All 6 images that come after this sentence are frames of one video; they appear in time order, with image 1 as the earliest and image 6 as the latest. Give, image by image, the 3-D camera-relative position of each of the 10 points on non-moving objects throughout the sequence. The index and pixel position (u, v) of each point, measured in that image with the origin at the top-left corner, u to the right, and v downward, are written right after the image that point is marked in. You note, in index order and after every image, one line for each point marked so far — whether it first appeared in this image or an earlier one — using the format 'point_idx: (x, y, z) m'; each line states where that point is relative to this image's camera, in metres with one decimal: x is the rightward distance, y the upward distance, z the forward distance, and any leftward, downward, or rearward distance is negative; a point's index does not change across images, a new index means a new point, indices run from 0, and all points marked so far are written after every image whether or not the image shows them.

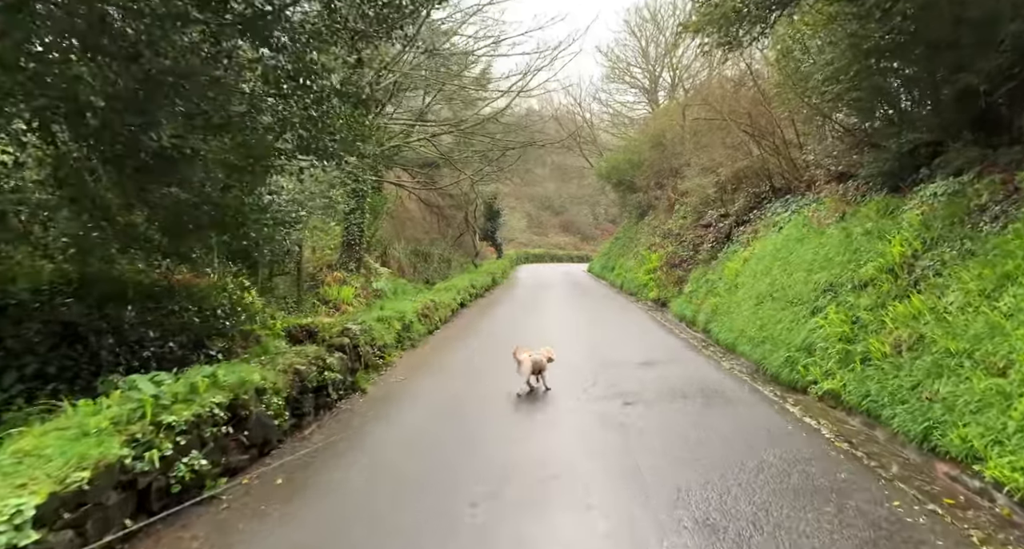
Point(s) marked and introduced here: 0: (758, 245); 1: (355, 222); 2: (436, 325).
0: (+4.9, +0.6, +13.1) m
1: (-4.0, +1.4, +16.7) m
2: (-1.5, -1.0, +12.8) m
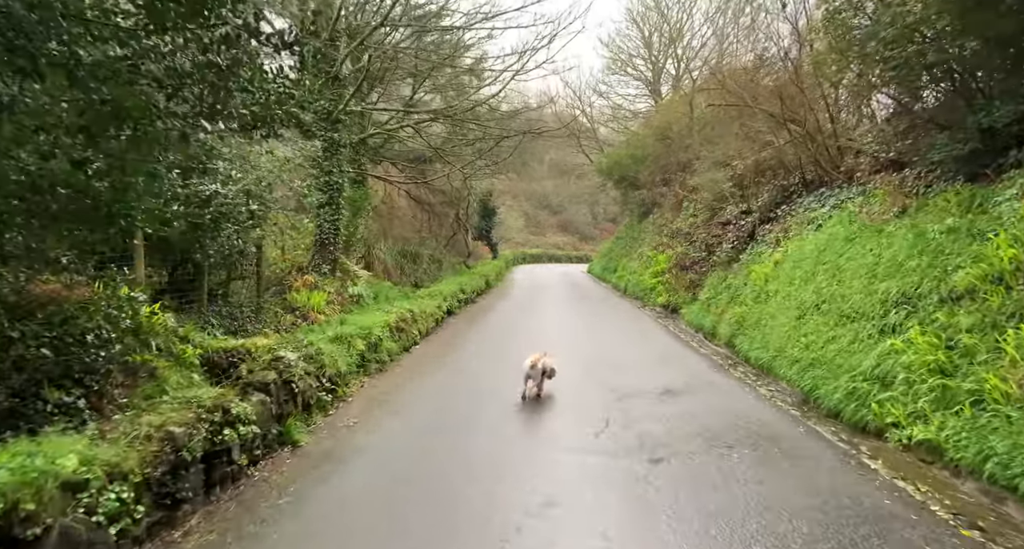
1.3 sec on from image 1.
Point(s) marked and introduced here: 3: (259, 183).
0: (+4.8, +0.5, +11.3) m
1: (-4.1, +1.3, +14.8) m
2: (-1.6, -1.0, +10.9) m
3: (-4.2, +1.5, +11.0) m
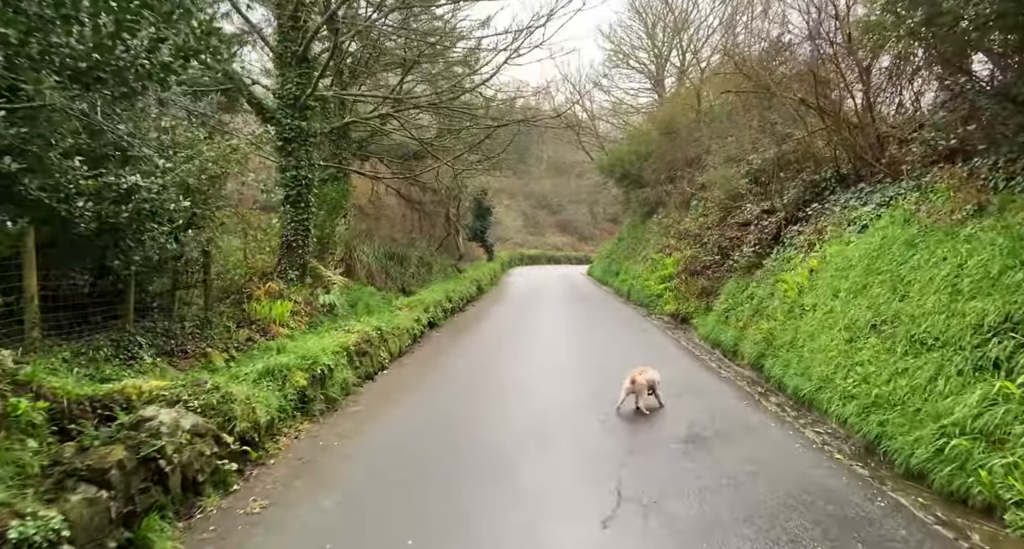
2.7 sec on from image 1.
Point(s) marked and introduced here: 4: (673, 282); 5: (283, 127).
0: (+4.6, +0.4, +9.6) m
1: (-4.3, +1.1, +13.1) m
2: (-1.7, -1.2, +9.2) m
3: (-4.4, +1.4, +9.3) m
4: (+4.2, -0.2, +17.4) m
5: (-4.3, +2.8, +12.6) m
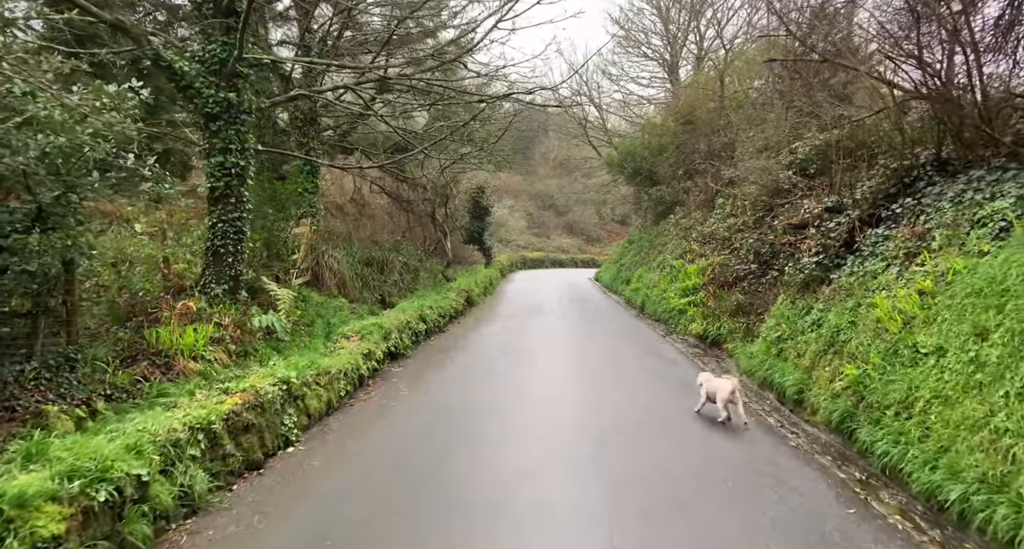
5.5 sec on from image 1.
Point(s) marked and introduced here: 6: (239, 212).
0: (+4.4, +0.1, +6.6) m
1: (-4.4, +0.9, +10.3) m
2: (-2.0, -1.4, +6.3) m
3: (-4.6, +1.2, +6.5) m
4: (+4.0, -0.5, +14.4) m
5: (-4.5, +2.6, +9.7) m
6: (-4.3, +1.0, +10.3) m
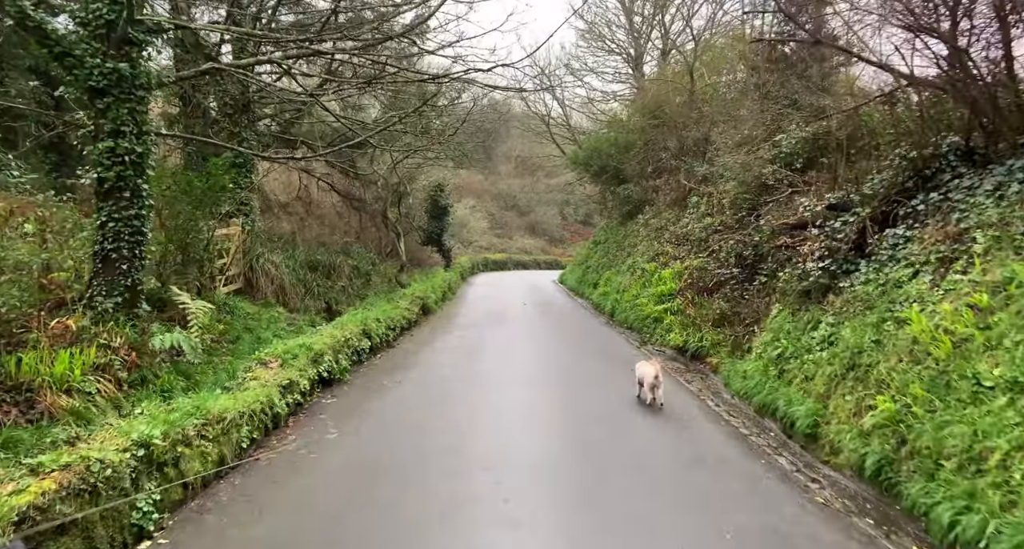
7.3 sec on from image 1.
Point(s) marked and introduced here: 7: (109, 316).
0: (+4.0, 0.0, +5.3) m
1: (-5.0, +0.8, +8.5) m
2: (-2.3, -1.5, +4.7) m
3: (-5.0, +1.0, +4.7) m
4: (+3.2, -0.6, +13.1) m
5: (-5.1, +2.4, +7.9) m
6: (-4.8, +0.9, +8.6) m
7: (-5.0, -0.5, +8.3) m
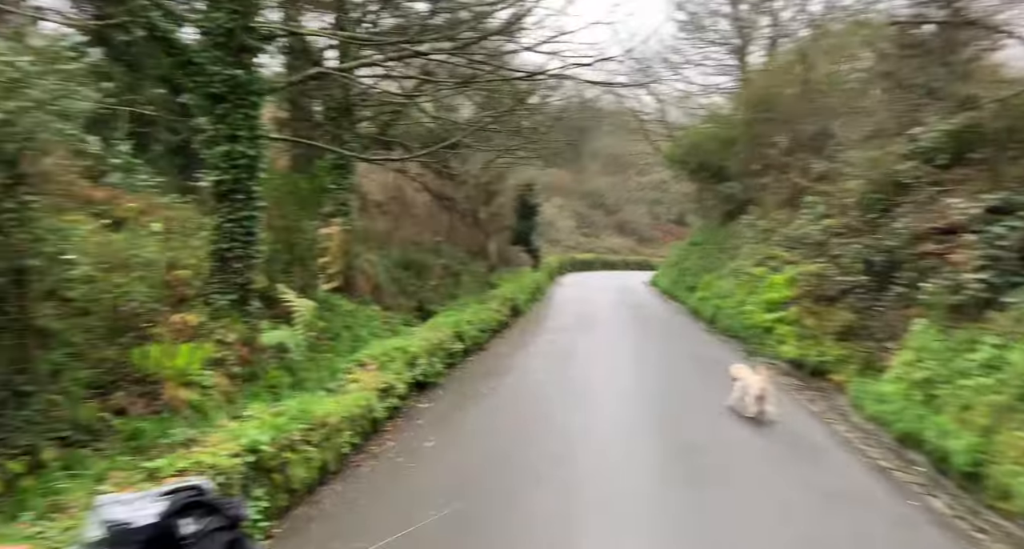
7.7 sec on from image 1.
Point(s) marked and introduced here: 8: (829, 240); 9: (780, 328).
0: (+4.8, -0.1, +4.3) m
1: (-3.7, +0.8, +8.6) m
2: (-1.5, -1.6, +4.5) m
3: (-4.1, +1.0, +4.8) m
4: (+5.1, -0.7, +12.1) m
5: (-3.8, +2.4, +8.0) m
6: (-3.5, +0.8, +8.6) m
7: (-3.8, -0.5, +8.4) m
8: (+6.3, +0.7, +13.2) m
9: (+4.8, -1.0, +11.7) m
